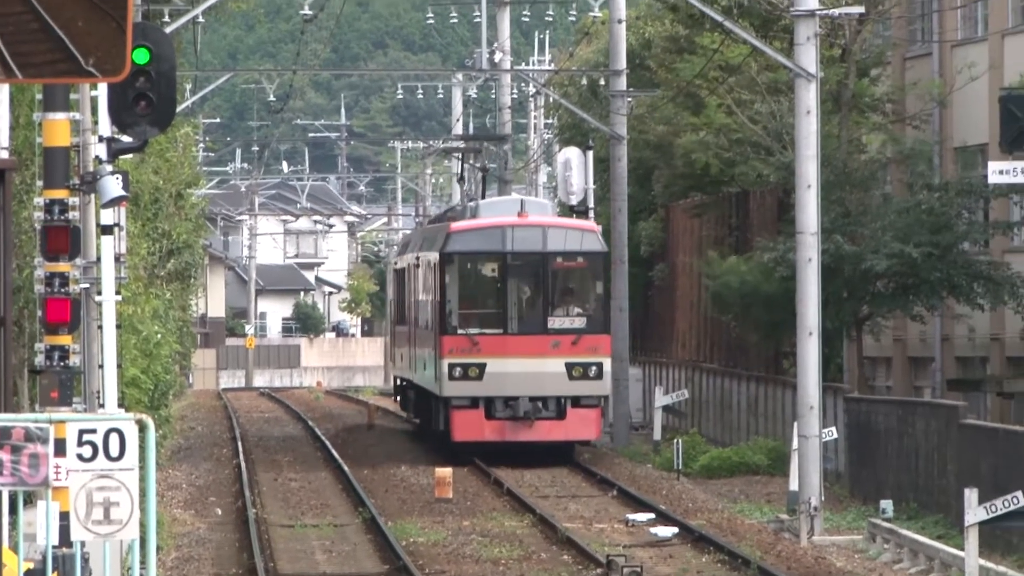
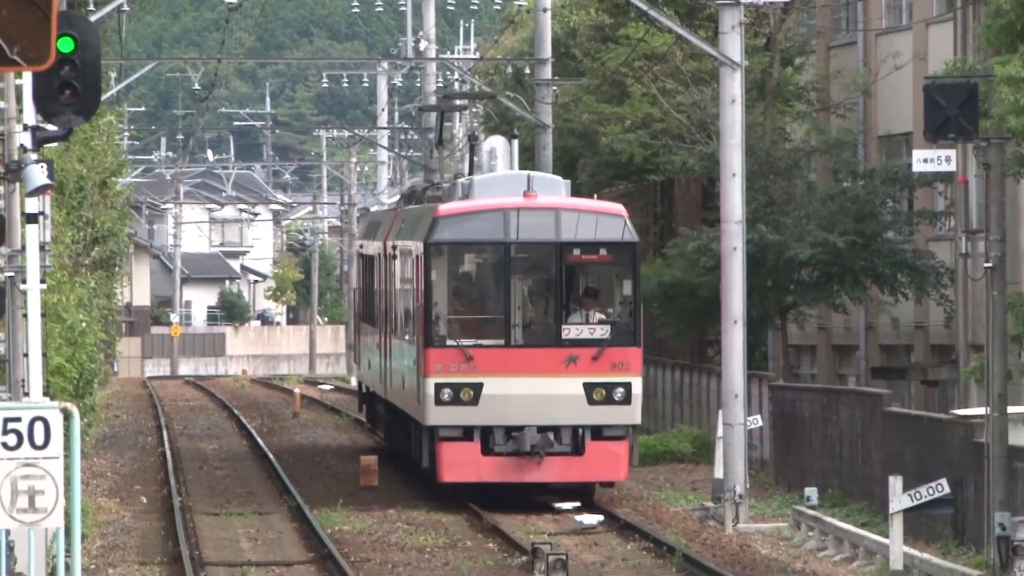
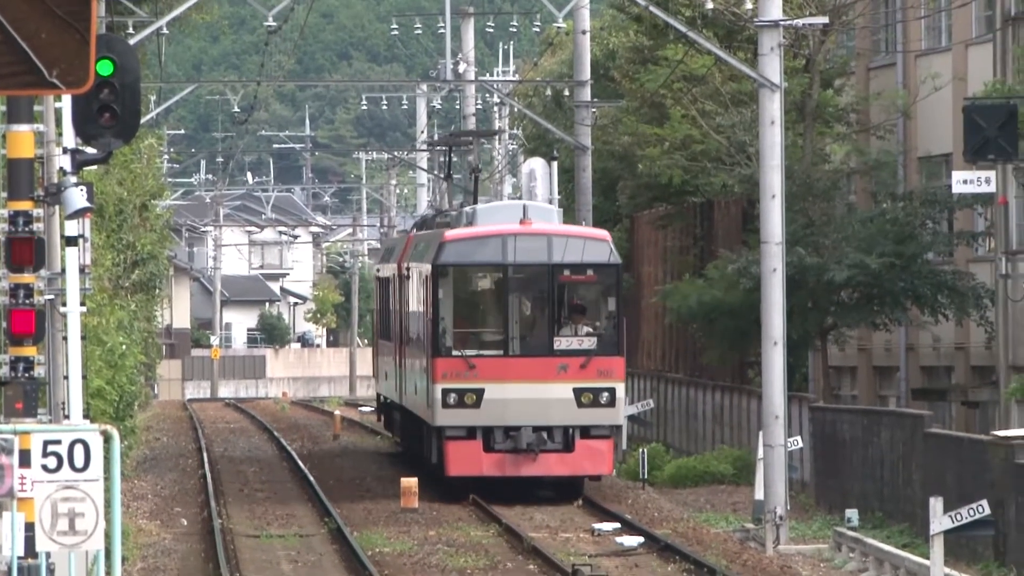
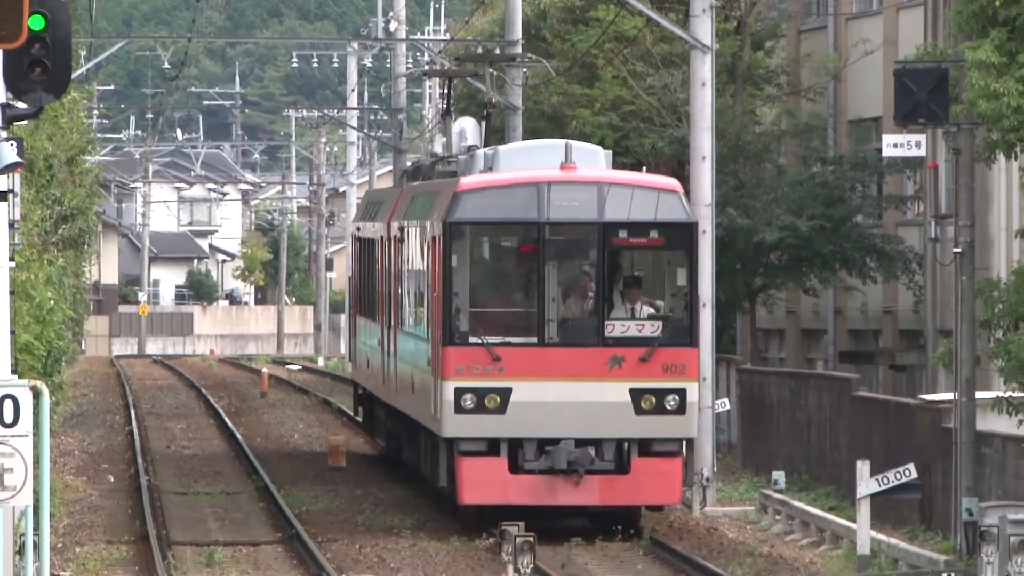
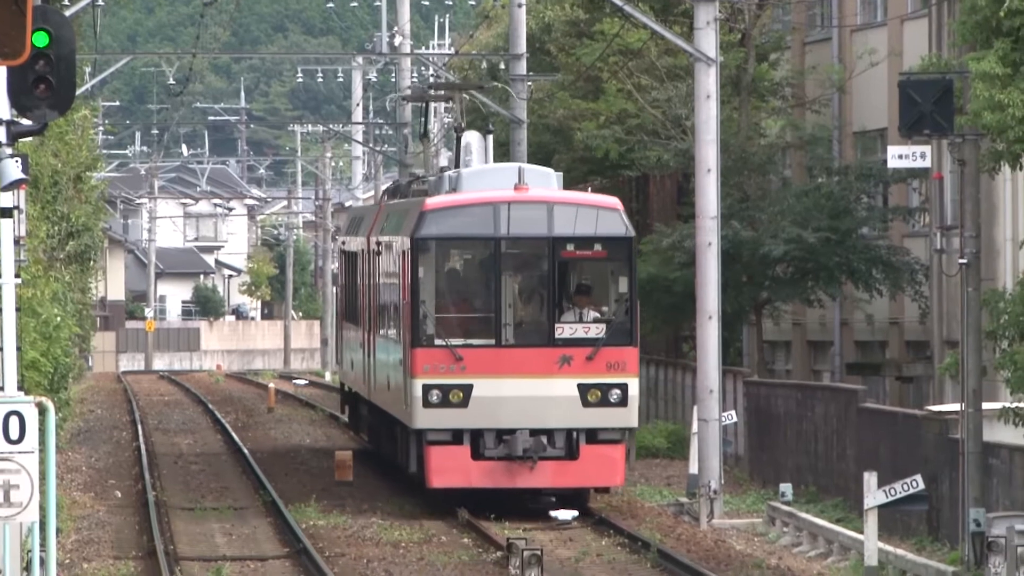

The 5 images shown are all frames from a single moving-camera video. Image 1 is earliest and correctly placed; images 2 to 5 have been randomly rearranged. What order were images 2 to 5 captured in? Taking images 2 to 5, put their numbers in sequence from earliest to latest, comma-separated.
3, 2, 5, 4
